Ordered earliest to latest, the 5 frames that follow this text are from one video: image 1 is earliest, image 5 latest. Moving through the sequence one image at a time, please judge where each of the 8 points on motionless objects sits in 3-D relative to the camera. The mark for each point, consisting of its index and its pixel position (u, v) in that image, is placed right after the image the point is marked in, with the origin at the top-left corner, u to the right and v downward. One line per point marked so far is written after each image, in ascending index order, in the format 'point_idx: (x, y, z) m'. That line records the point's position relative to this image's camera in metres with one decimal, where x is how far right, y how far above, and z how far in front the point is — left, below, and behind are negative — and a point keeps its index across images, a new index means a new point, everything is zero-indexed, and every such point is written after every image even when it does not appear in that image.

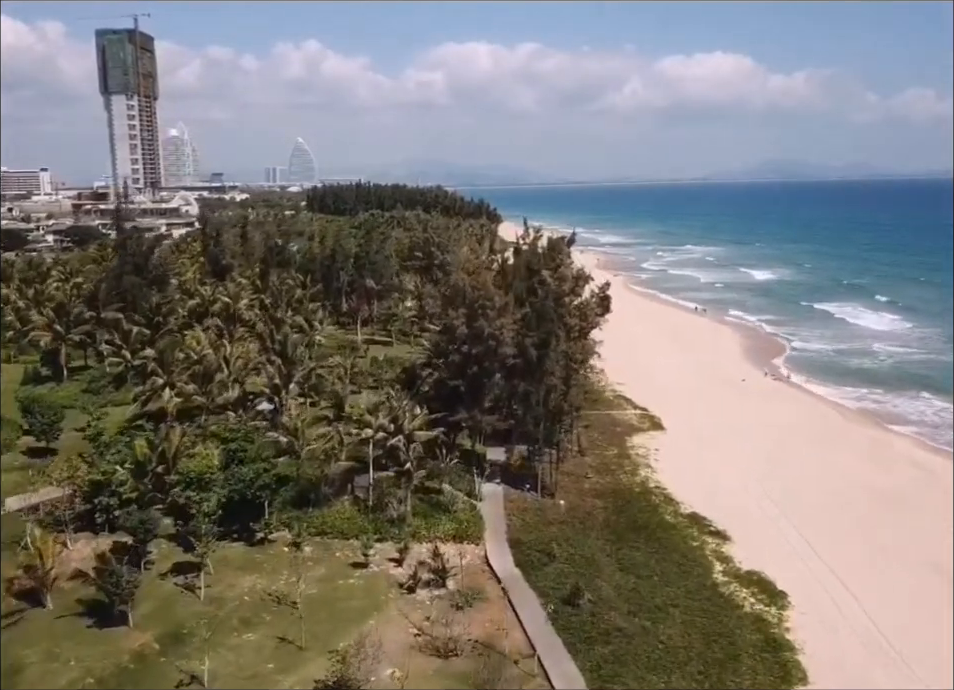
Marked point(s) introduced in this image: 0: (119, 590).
0: (-8.0, -5.5, +19.6) m
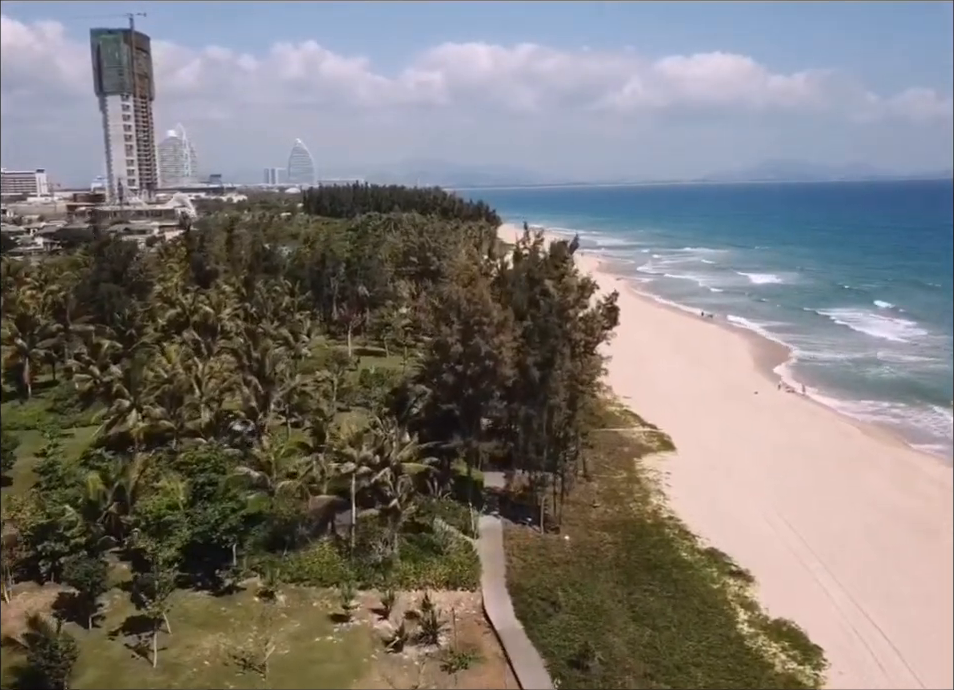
0: (-8.2, -6.1, +16.8) m
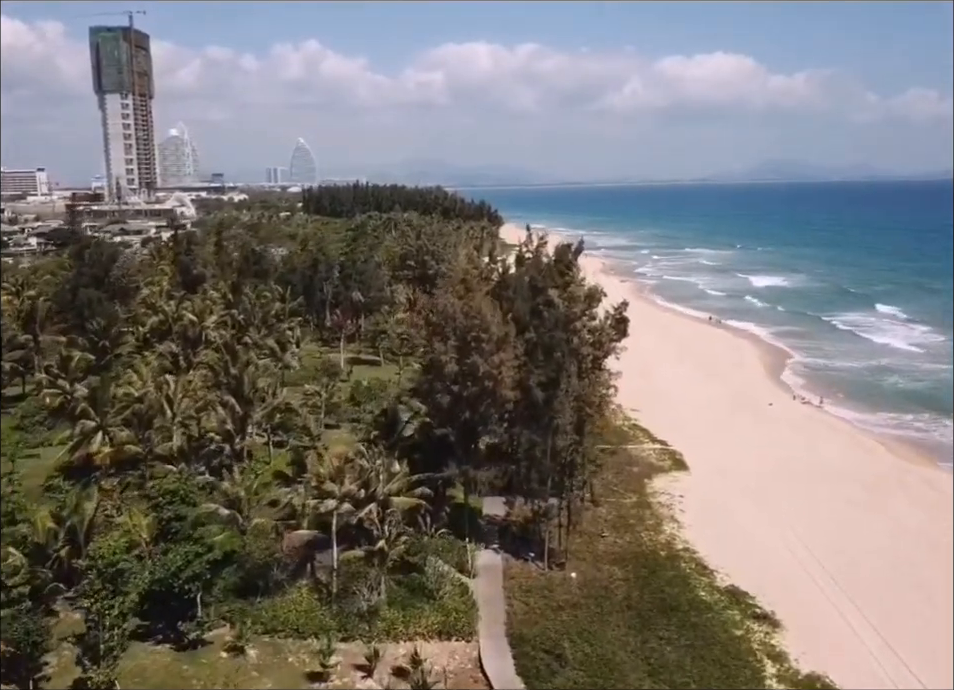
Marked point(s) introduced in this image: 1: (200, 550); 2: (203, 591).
0: (-8.3, -6.6, +14.4) m
1: (-6.3, -4.7, +19.5) m
2: (-6.2, -5.5, +19.5) m
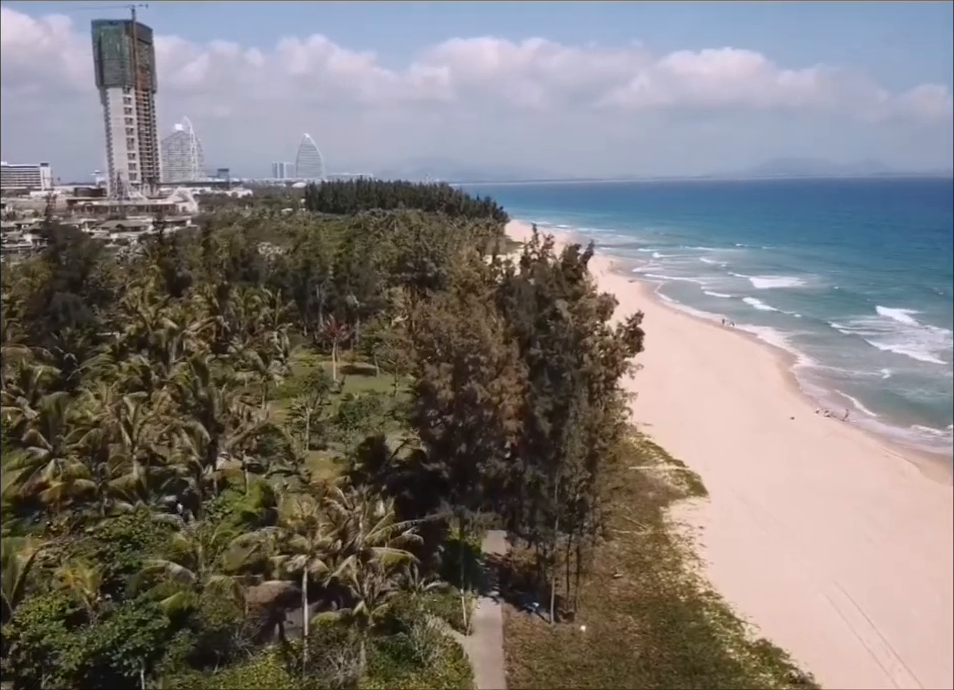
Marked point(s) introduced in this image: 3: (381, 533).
0: (-8.4, -7.2, +11.5) m
1: (-6.4, -5.2, +16.6) m
2: (-6.3, -6.1, +16.6) m
3: (-2.0, -4.0, +18.4) m
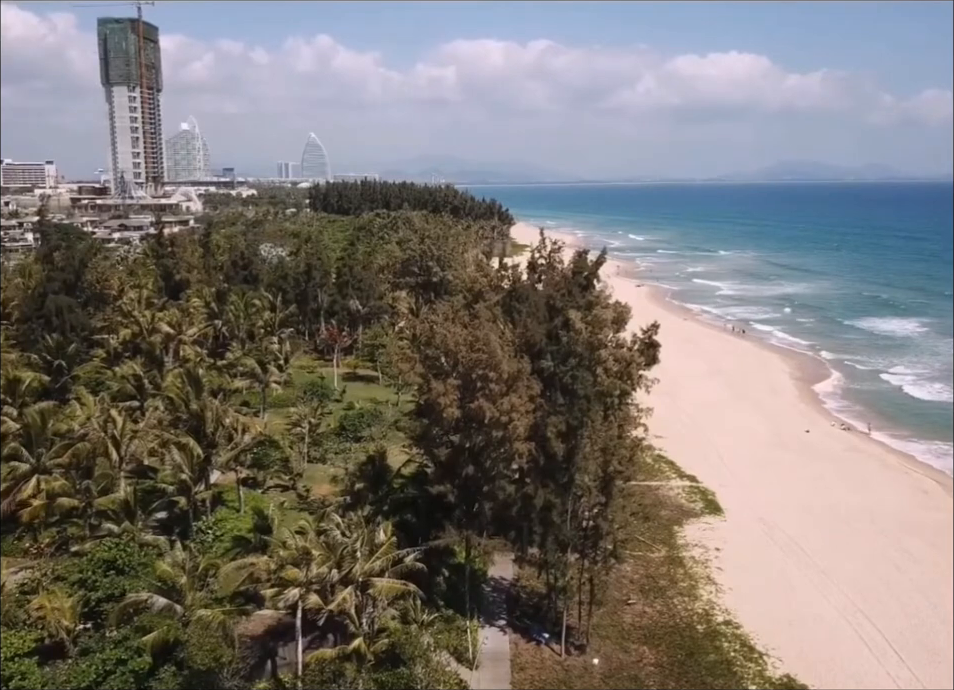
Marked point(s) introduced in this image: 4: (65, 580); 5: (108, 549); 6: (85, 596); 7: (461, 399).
0: (-8.3, -7.4, +10.2) m
1: (-6.2, -5.5, +15.4) m
2: (-6.1, -6.3, +15.3) m
3: (-1.8, -4.3, +17.1) m
4: (-8.5, -4.9, +18.2) m
5: (-8.0, -4.4, +18.8) m
6: (-7.9, -5.1, +17.6) m
7: (-0.3, -1.2, +19.7) m
